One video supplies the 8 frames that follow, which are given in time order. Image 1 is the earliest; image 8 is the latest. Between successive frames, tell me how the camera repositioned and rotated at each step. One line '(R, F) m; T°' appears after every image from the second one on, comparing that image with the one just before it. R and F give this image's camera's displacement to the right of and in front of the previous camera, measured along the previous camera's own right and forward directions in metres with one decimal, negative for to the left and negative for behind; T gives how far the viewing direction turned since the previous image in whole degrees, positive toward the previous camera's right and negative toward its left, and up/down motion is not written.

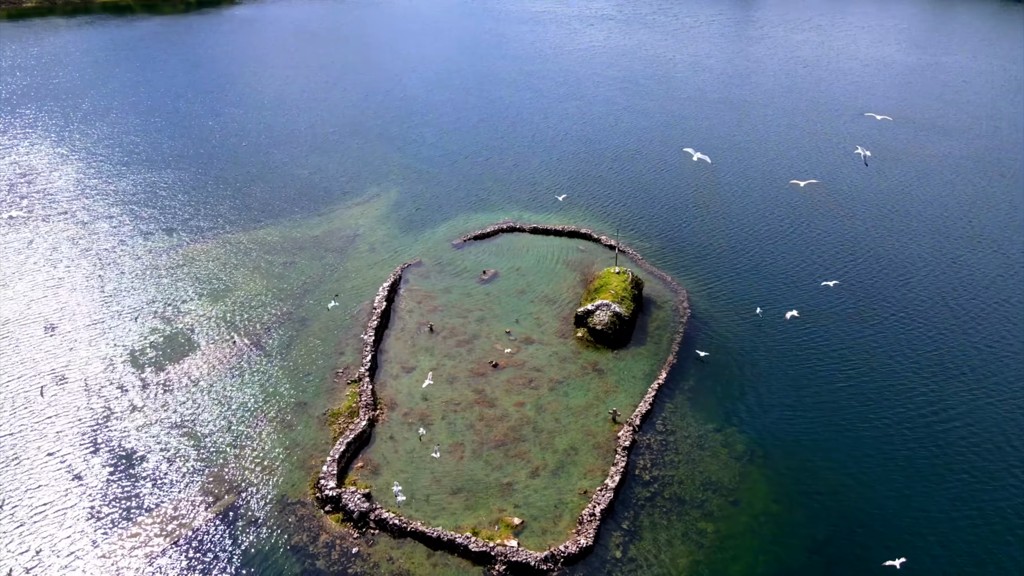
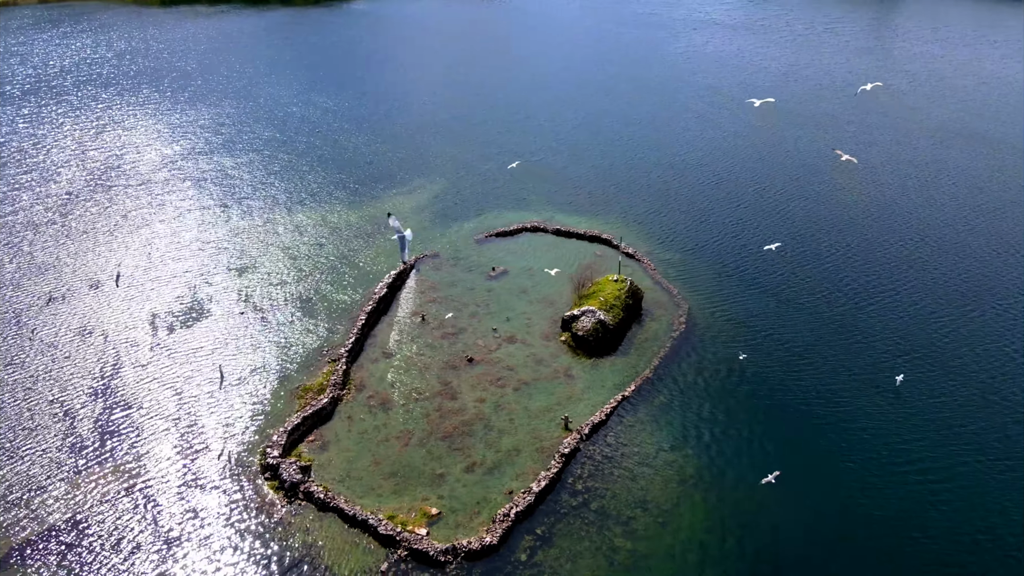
(+7.5, +0.2) m; -9°
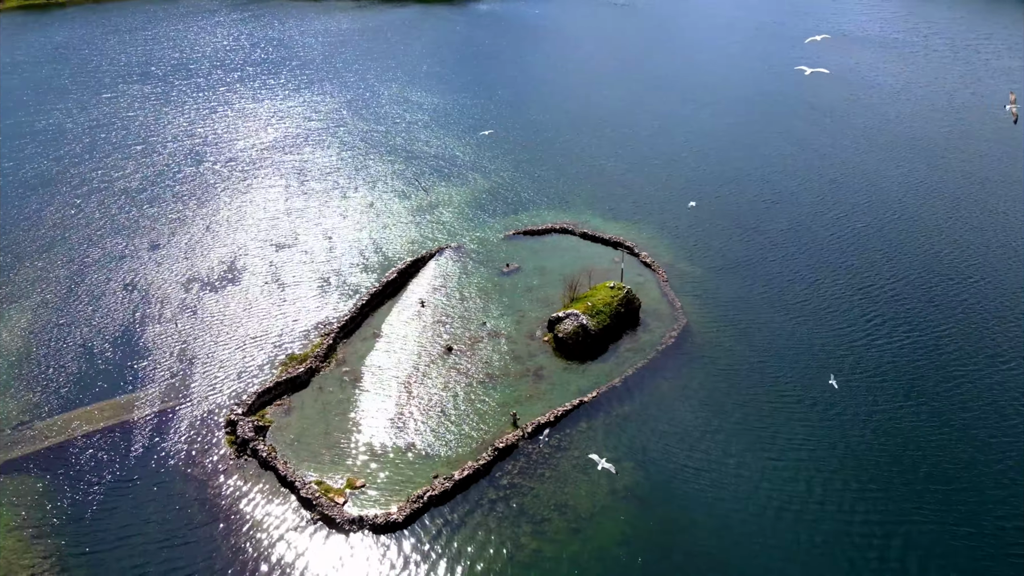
(+8.3, 0.0) m; -10°
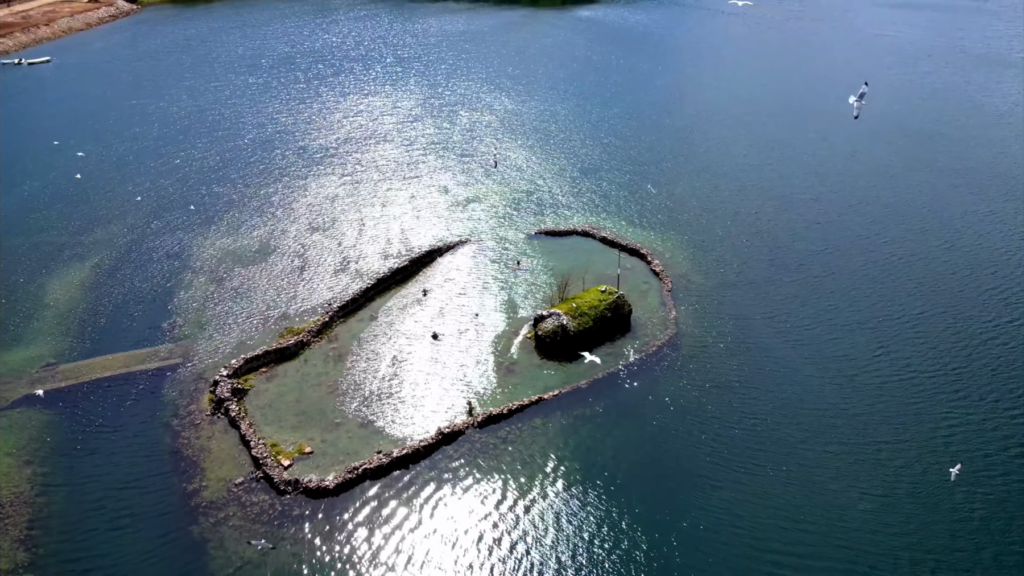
(+7.4, -0.5) m; -9°
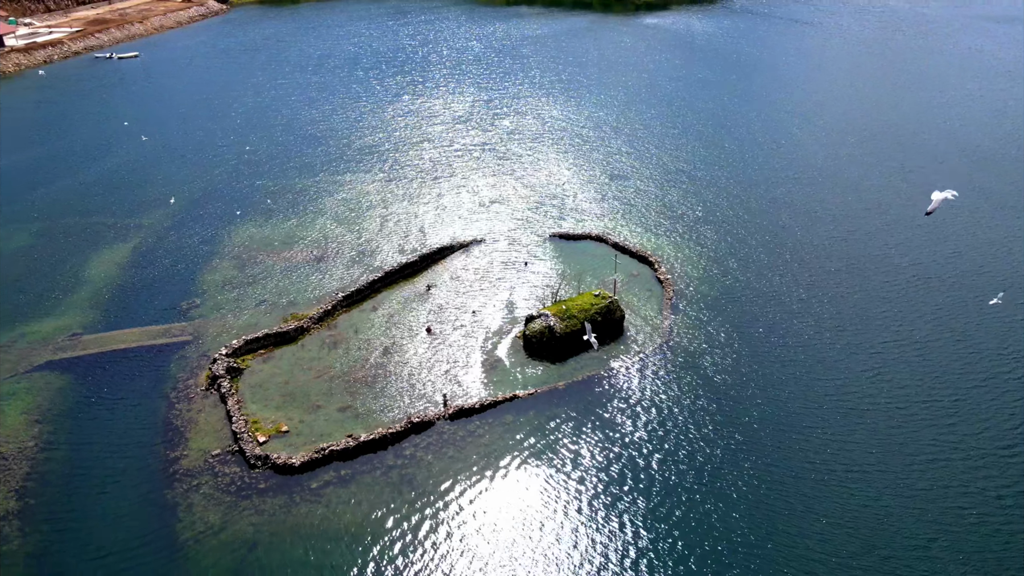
(+4.9, -0.6) m; -6°
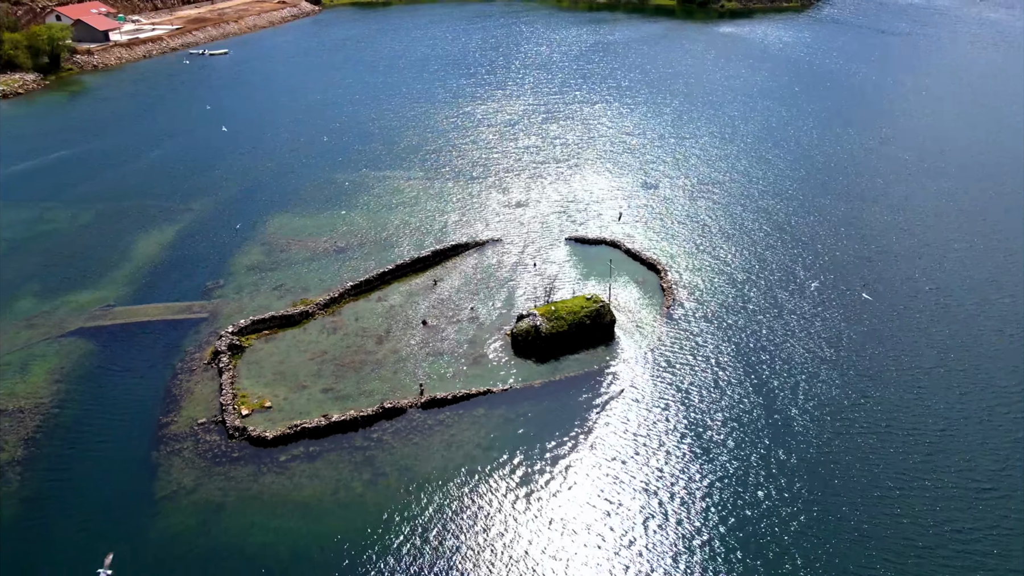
(+5.6, -0.8) m; -7°
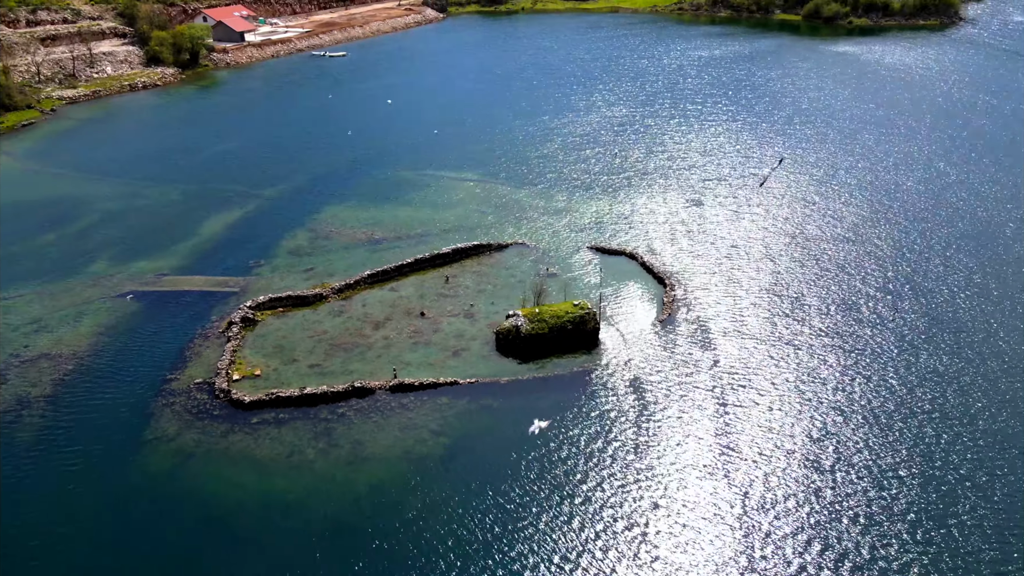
(+8.5, -1.1) m; -10°
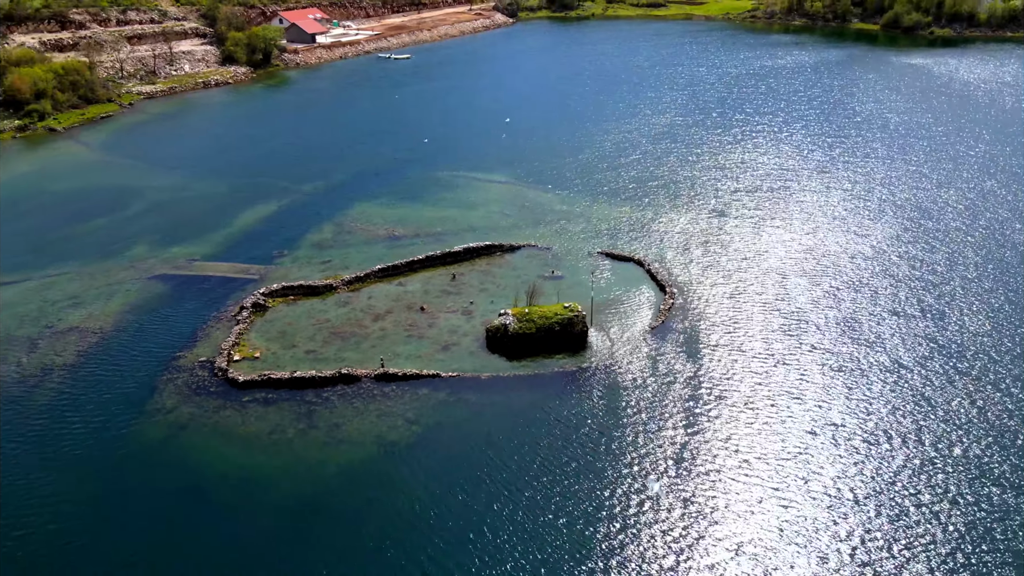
(+5.2, -0.9) m; -6°
